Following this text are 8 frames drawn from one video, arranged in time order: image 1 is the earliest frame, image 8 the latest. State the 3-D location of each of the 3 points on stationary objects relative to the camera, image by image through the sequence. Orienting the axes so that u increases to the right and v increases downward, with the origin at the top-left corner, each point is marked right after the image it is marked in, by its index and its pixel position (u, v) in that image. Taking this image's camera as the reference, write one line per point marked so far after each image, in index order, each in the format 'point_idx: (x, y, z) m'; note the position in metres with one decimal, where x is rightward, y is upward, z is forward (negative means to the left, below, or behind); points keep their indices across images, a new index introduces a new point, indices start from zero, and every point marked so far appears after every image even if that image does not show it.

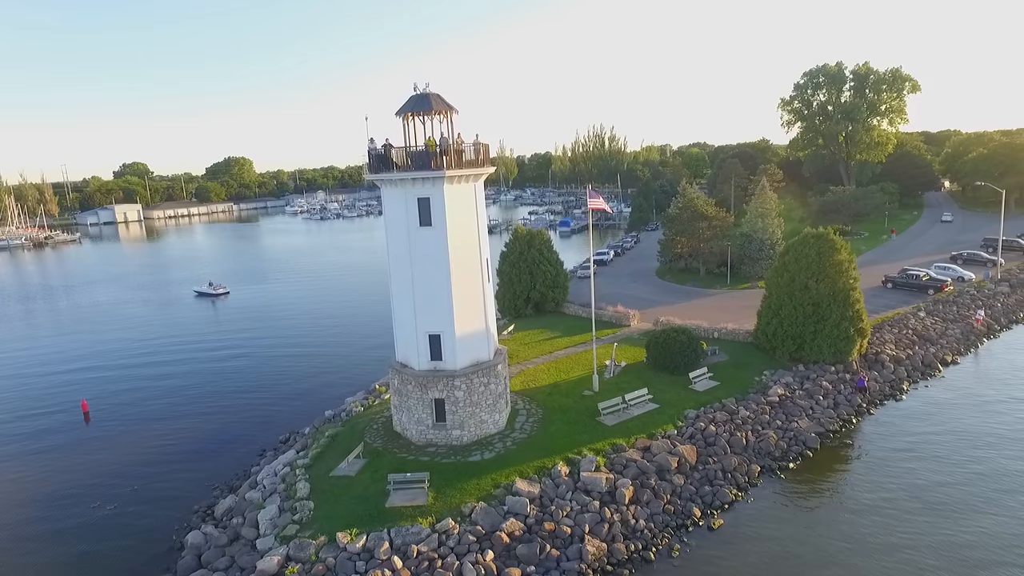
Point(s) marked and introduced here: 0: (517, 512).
0: (+0.2, -6.9, +18.8) m
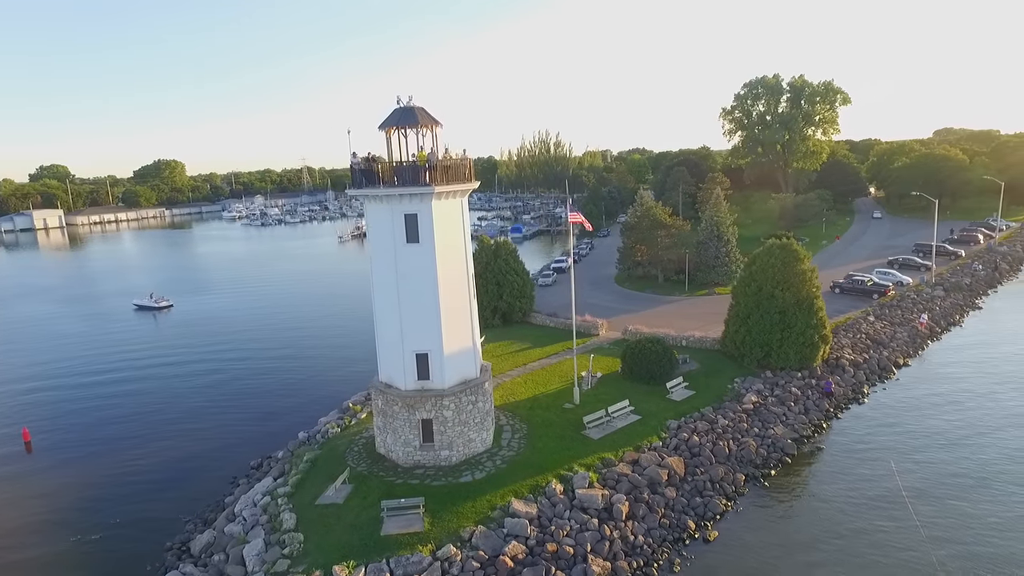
0: (+0.2, -7.5, +18.6) m
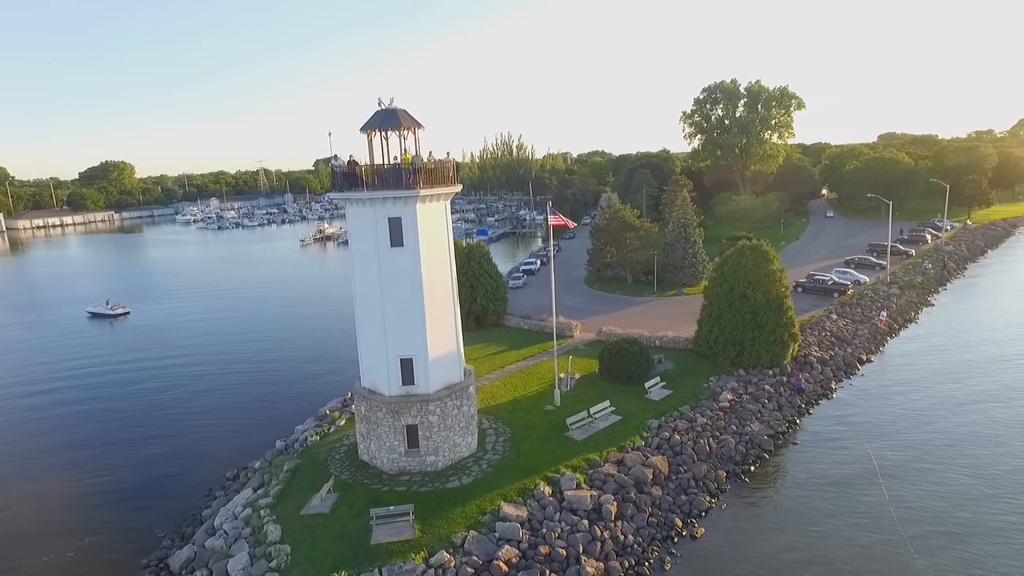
0: (-0.1, -7.6, +18.5) m
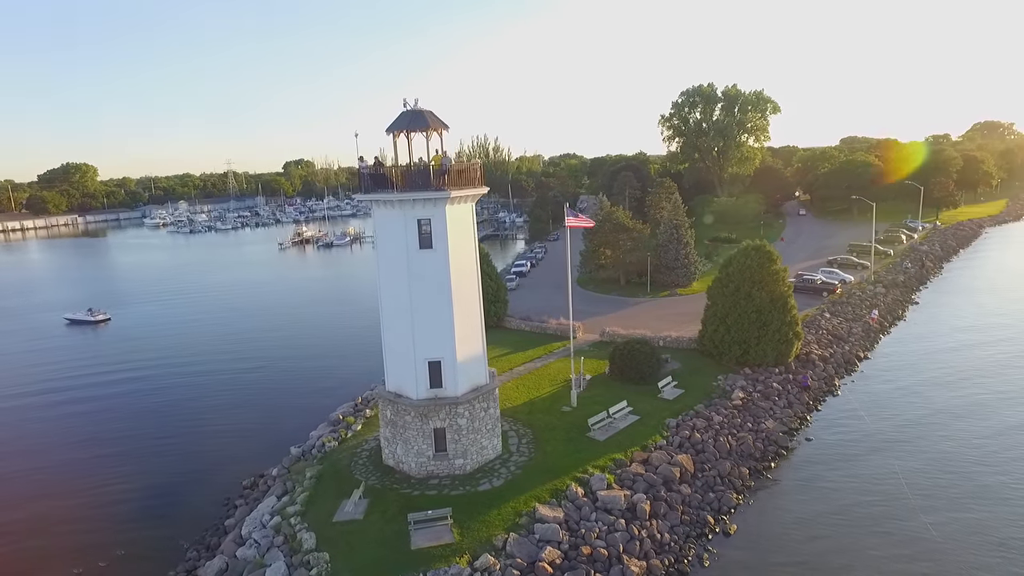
0: (+1.1, -7.6, +18.5) m
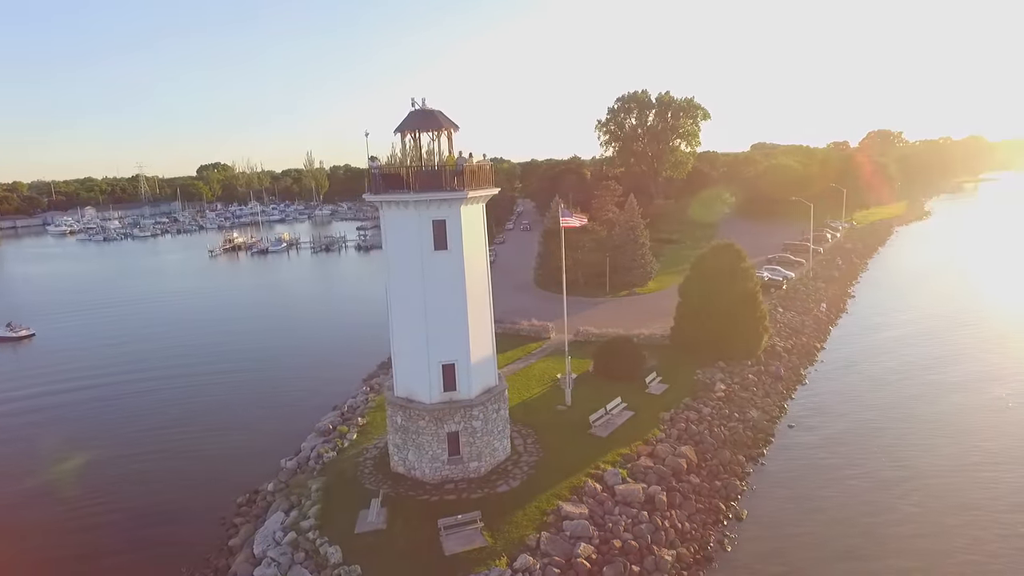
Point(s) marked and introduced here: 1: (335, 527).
0: (+2.1, -7.5, +18.7) m
1: (-5.6, -7.5, +19.3) m
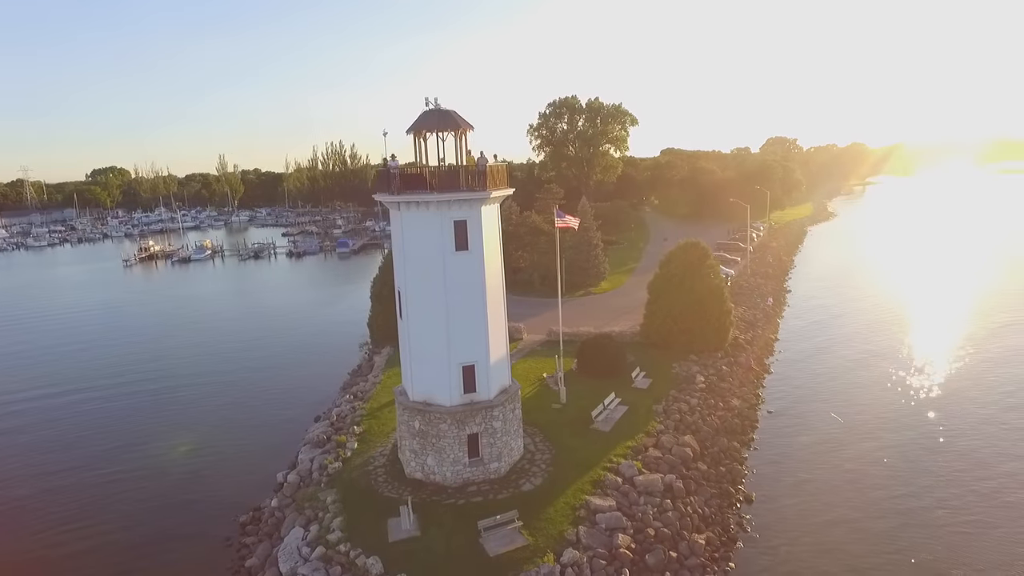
0: (+3.2, -7.4, +19.1) m
1: (-4.5, -7.6, +18.7) m
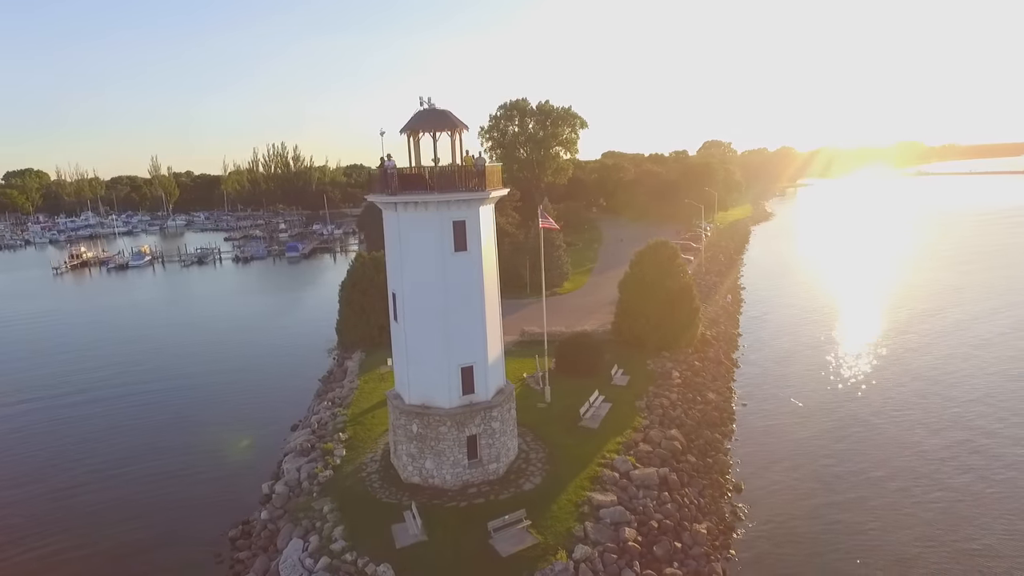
0: (+3.4, -7.4, +19.4) m
1: (-4.2, -7.7, +18.3) m
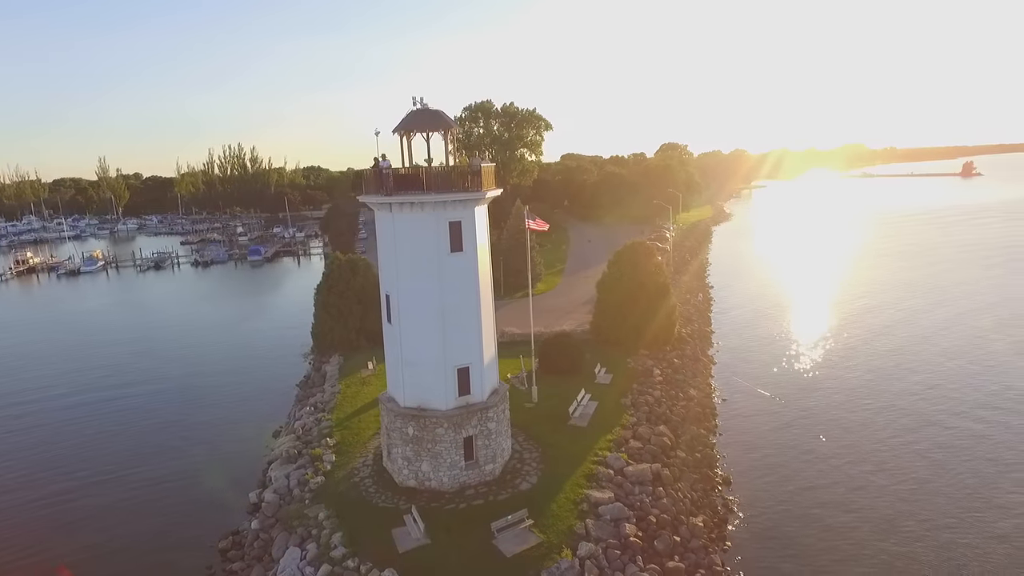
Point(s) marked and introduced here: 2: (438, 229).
0: (+3.4, -7.3, +19.6) m
1: (-4.1, -7.7, +18.0) m
2: (-2.4, +1.9, +19.7) m
